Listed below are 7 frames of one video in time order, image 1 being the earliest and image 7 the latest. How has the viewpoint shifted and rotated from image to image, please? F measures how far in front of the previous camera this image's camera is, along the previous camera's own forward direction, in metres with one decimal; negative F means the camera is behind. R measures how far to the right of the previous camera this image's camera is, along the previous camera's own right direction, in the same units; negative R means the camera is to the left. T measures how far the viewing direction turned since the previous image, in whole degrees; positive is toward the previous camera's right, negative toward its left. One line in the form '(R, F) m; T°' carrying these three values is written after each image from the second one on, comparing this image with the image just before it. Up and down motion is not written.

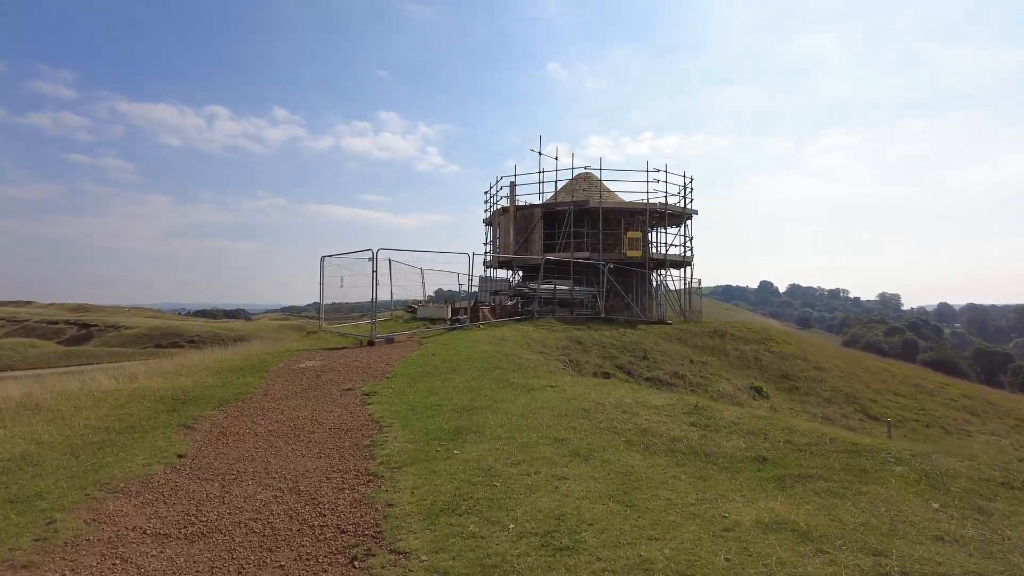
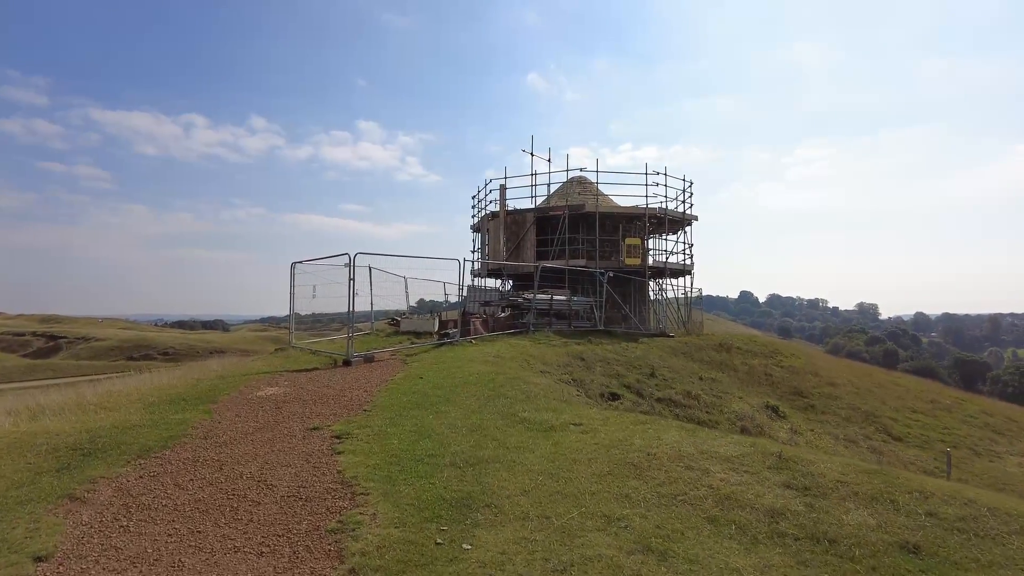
(-0.4, +2.2) m; +2°
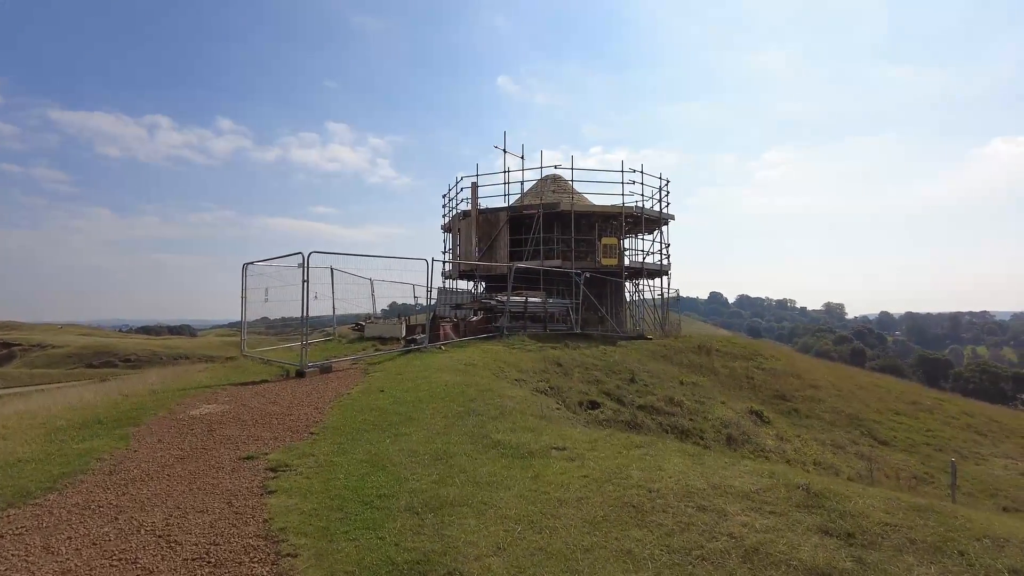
(0.0, +1.2) m; +2°
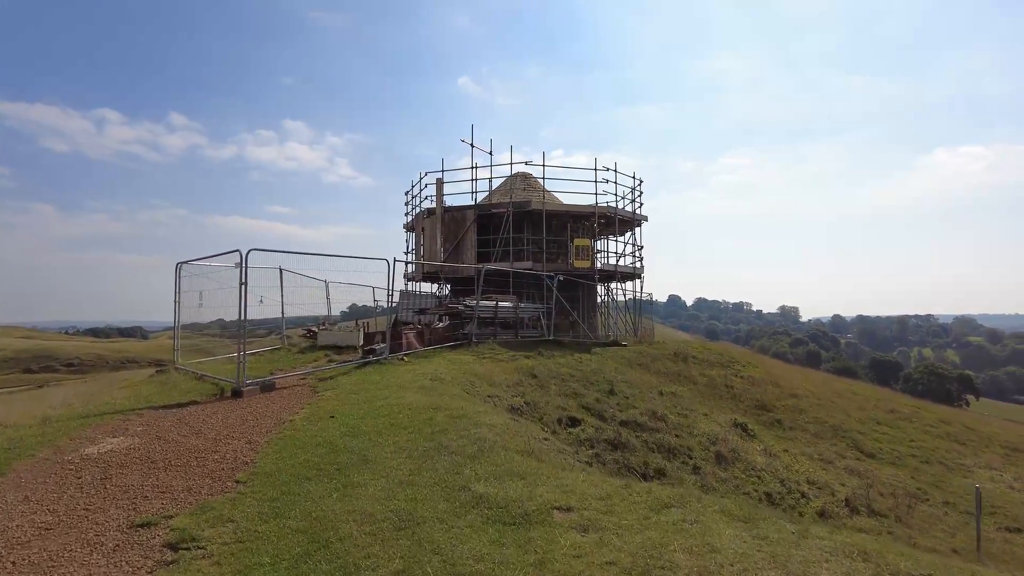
(-0.2, +1.7) m; +4°
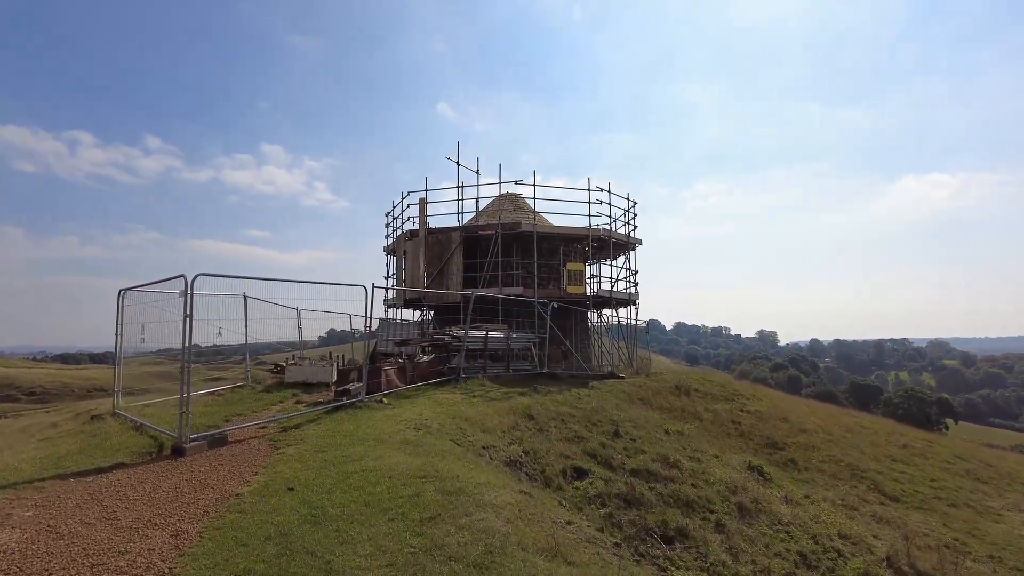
(-0.4, +1.9) m; +2°
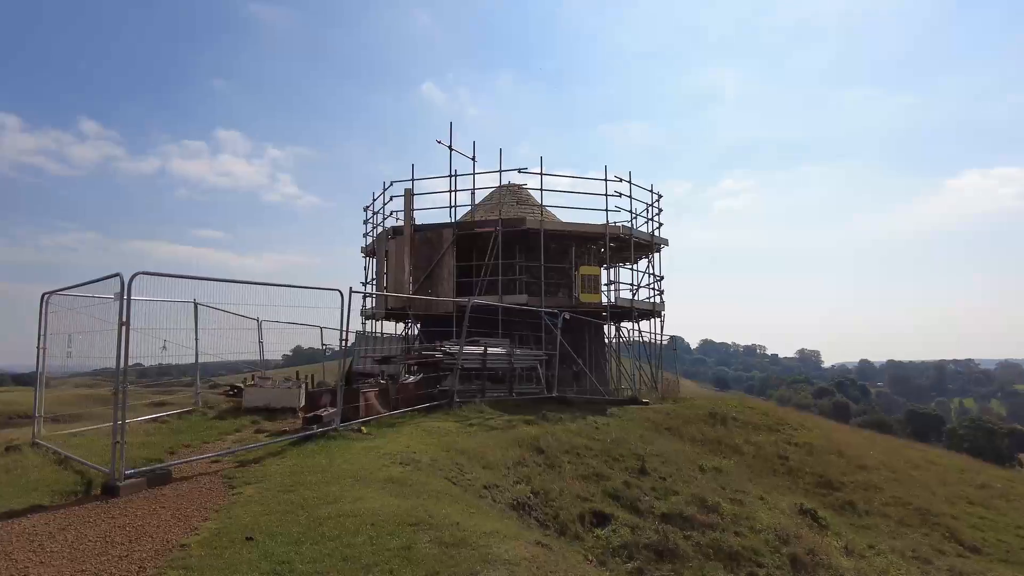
(+0.7, +2.1) m; -4°
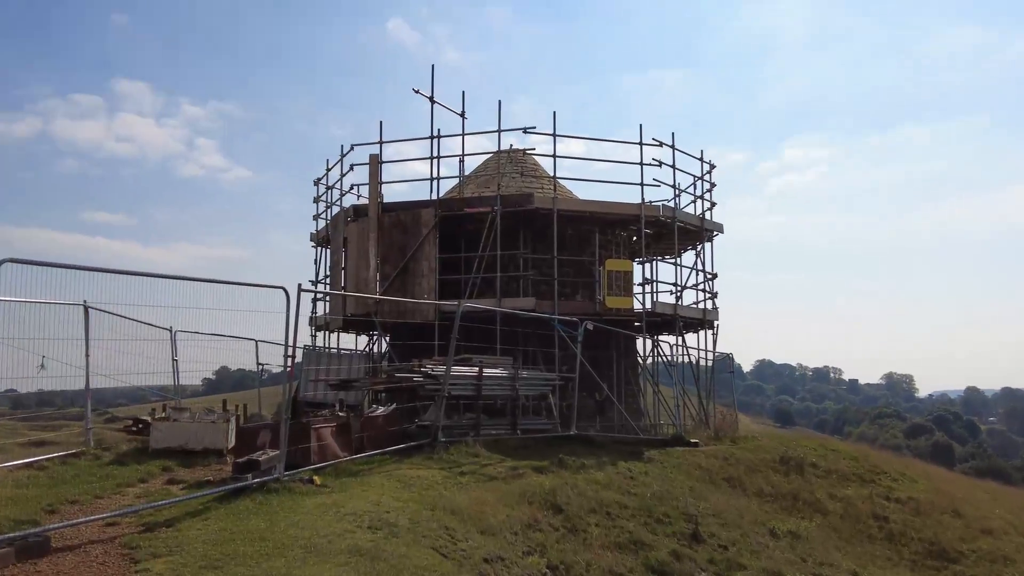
(+0.7, +3.1) m; -5°
